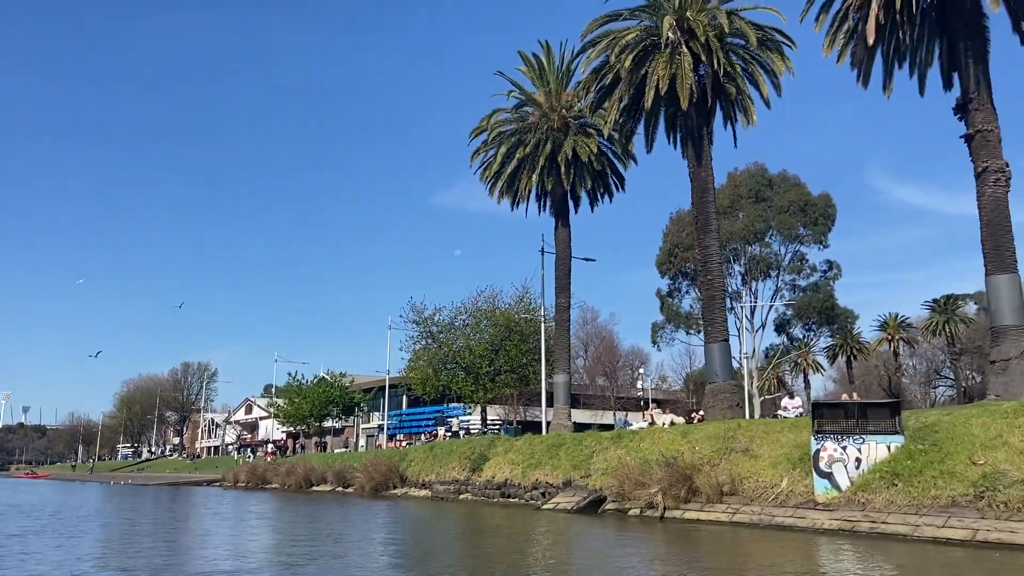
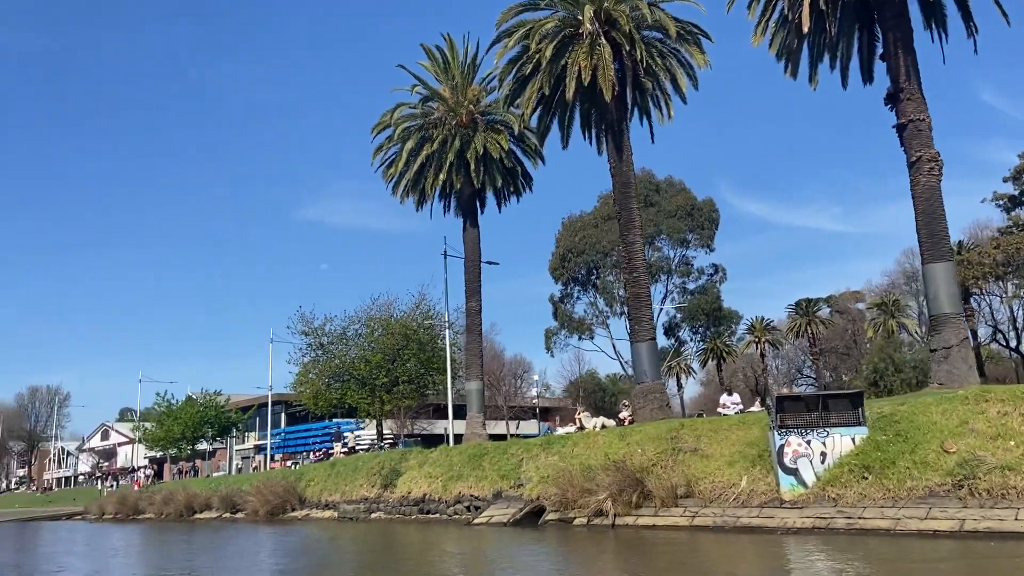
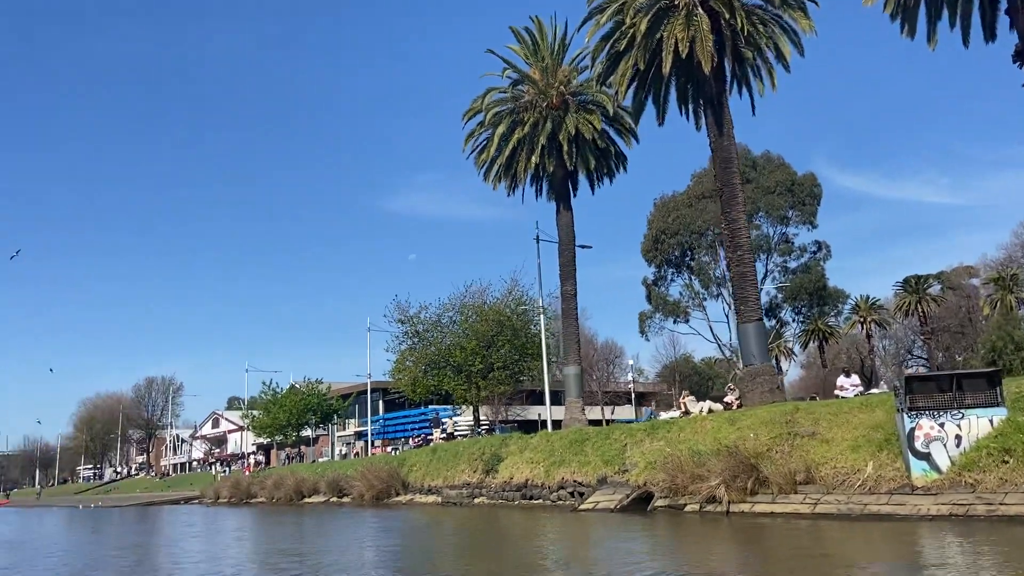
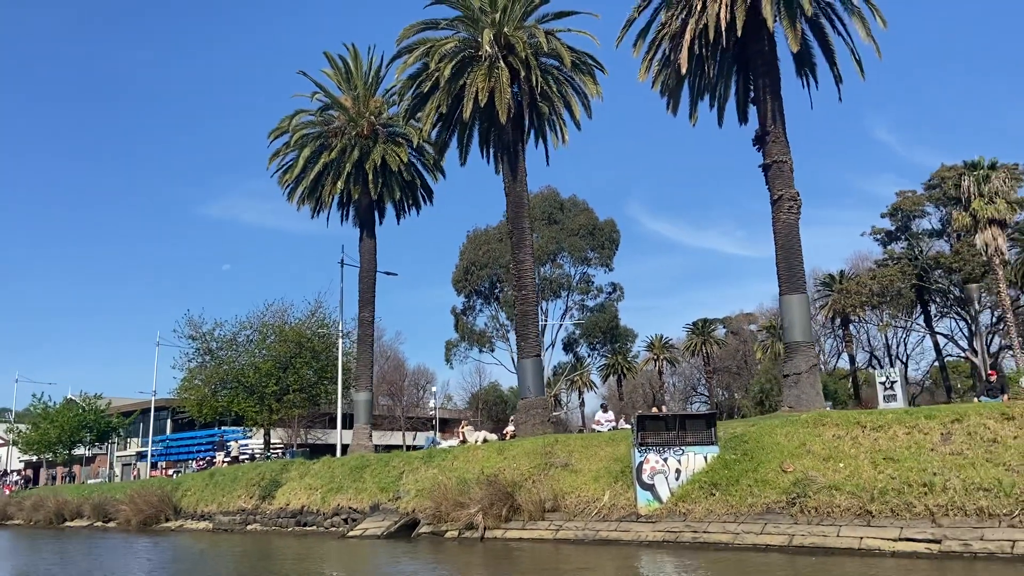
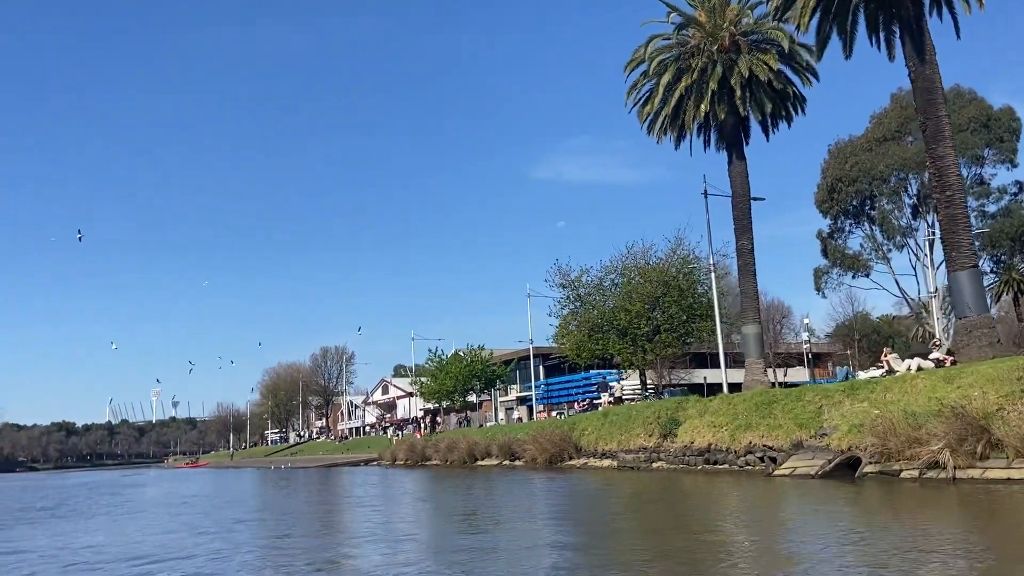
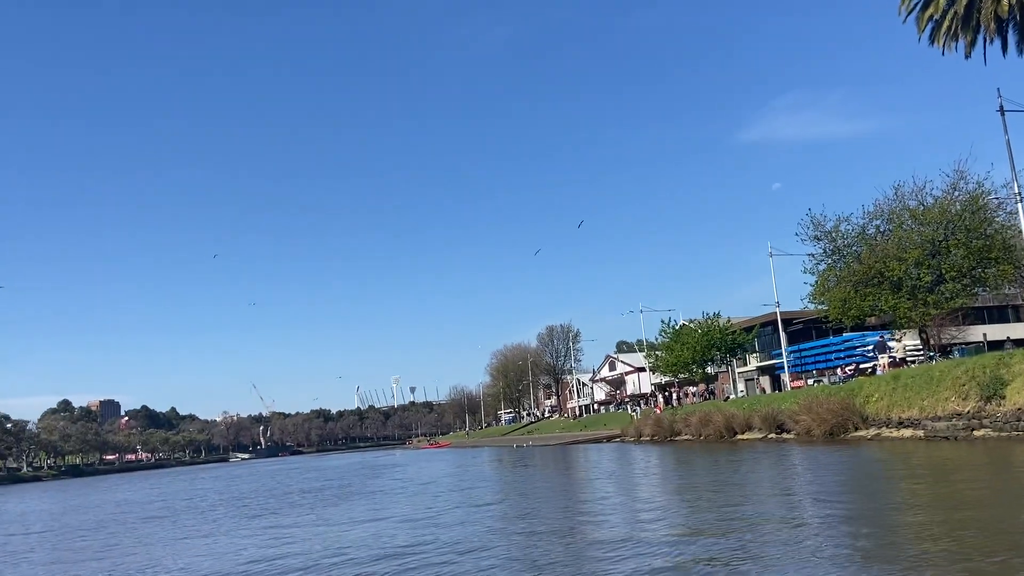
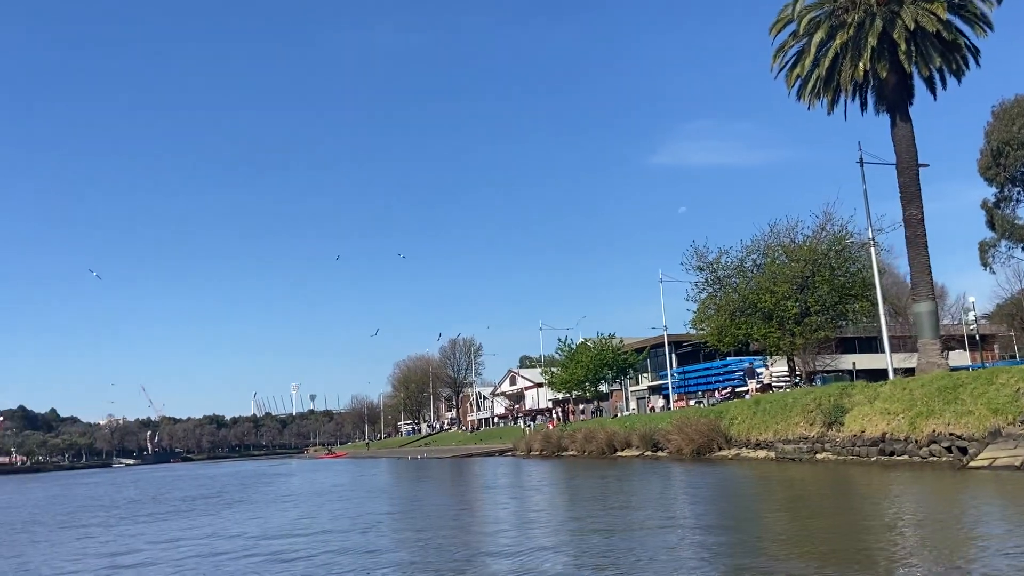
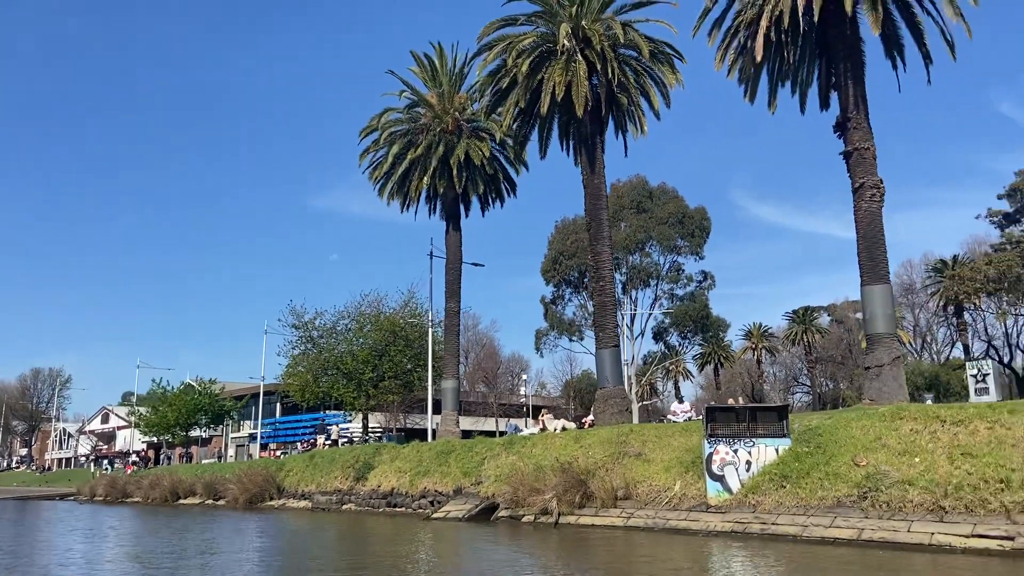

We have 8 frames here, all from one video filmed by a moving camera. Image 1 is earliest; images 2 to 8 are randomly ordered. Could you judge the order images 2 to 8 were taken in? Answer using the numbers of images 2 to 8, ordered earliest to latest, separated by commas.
8, 4, 2, 3, 5, 7, 6
